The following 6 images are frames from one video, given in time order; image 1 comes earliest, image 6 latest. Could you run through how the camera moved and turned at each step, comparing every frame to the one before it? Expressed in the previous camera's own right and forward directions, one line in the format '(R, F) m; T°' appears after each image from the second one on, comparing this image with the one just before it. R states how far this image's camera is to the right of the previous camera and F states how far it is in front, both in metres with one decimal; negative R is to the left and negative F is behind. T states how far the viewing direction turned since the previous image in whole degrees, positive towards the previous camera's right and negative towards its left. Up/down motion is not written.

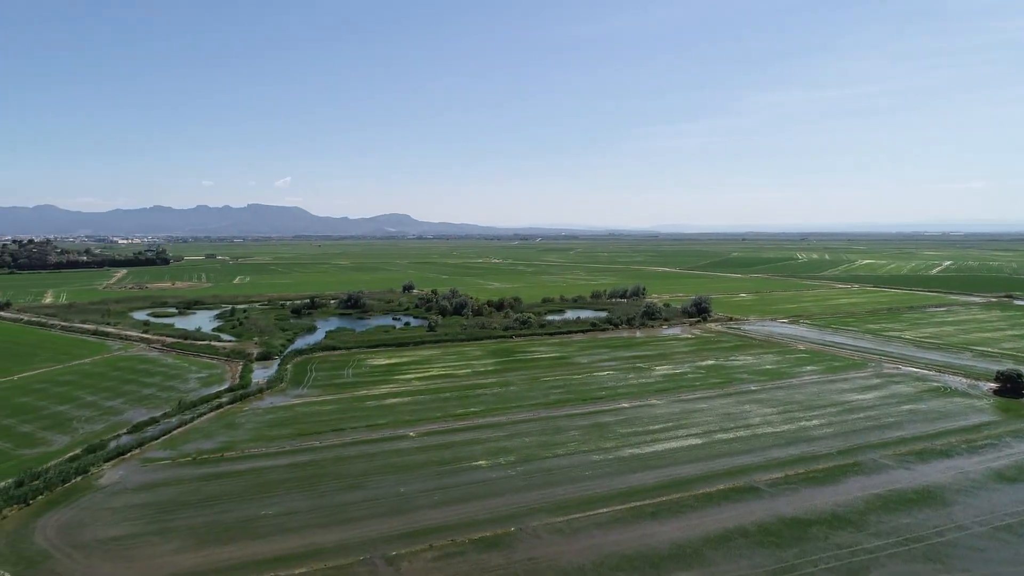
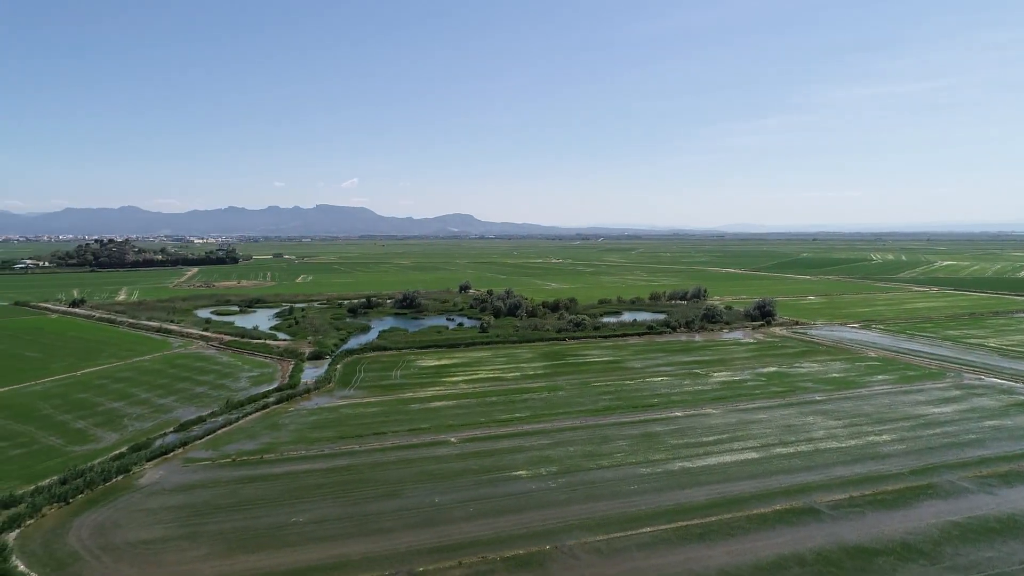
(+0.3, +0.6) m; -5°
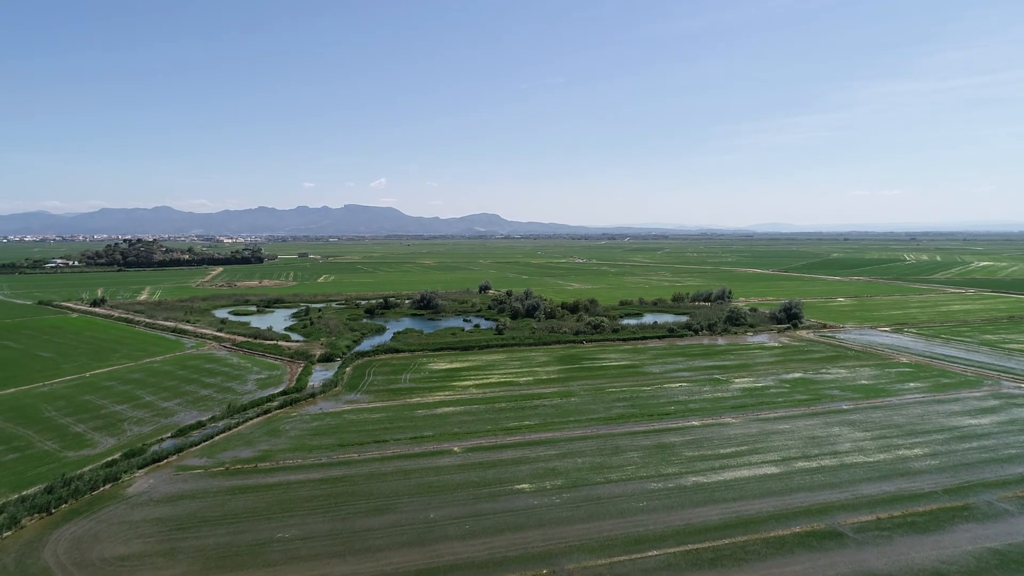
(+0.6, +0.8) m; -2°
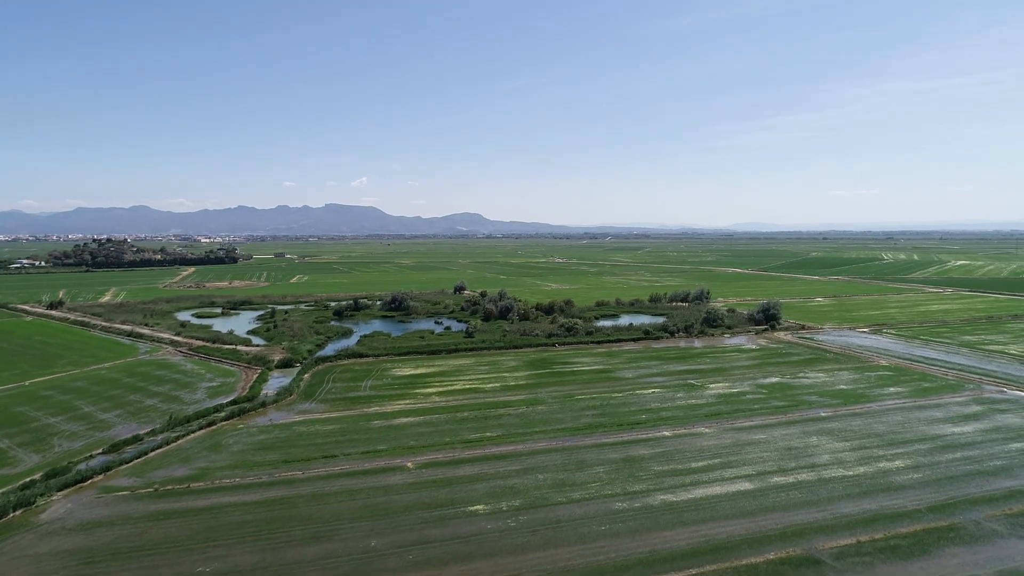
(+0.8, +1.3) m; +2°
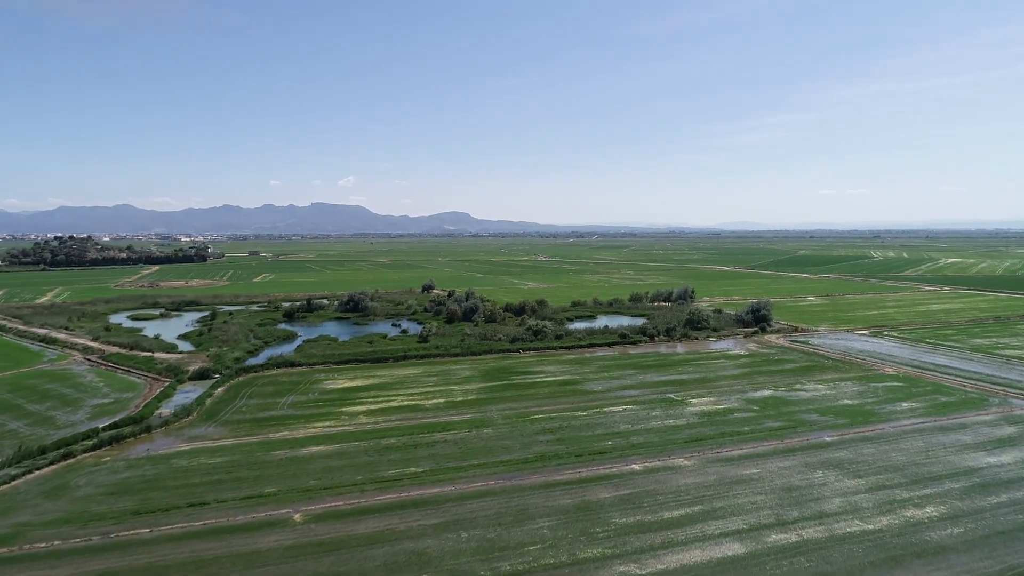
(+1.7, +4.0) m; +1°
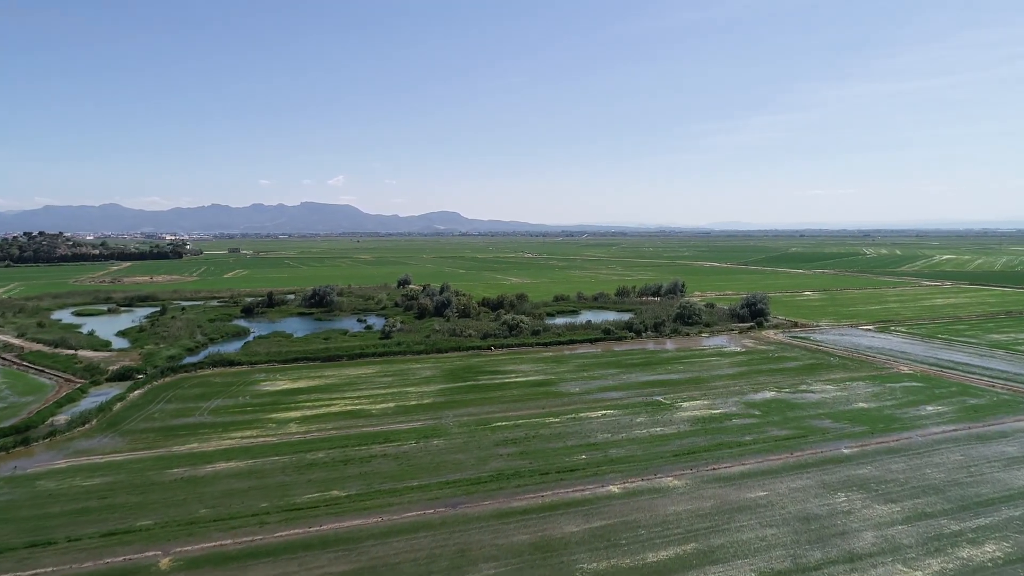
(+1.0, +3.1) m; +1°
